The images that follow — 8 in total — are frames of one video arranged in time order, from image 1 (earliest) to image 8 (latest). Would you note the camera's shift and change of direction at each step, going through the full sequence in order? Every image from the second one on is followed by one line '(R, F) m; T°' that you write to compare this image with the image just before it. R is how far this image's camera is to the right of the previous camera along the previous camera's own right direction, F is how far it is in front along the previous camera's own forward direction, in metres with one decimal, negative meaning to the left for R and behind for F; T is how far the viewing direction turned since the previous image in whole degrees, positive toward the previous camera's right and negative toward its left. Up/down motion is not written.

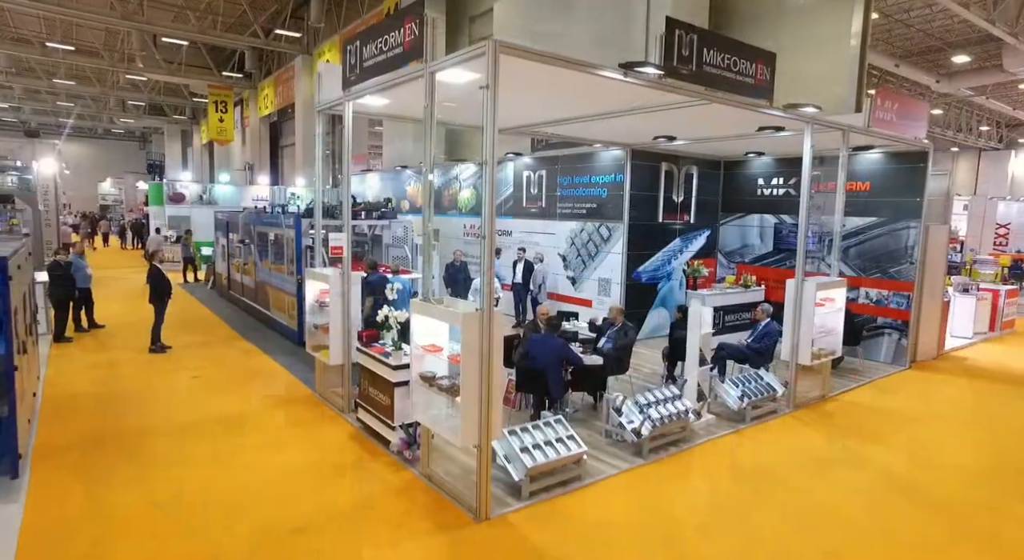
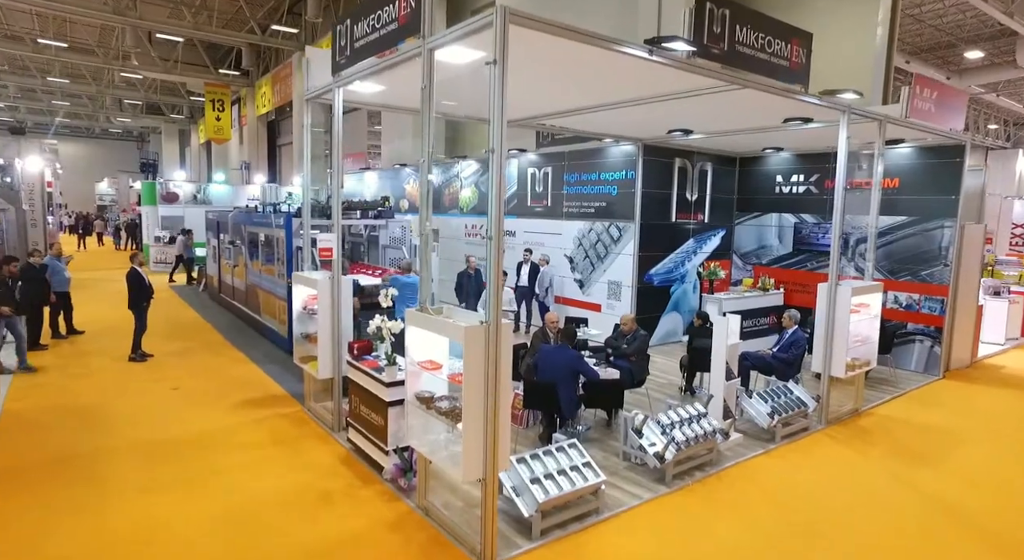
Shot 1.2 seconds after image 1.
(-0.1, +0.5) m; 0°
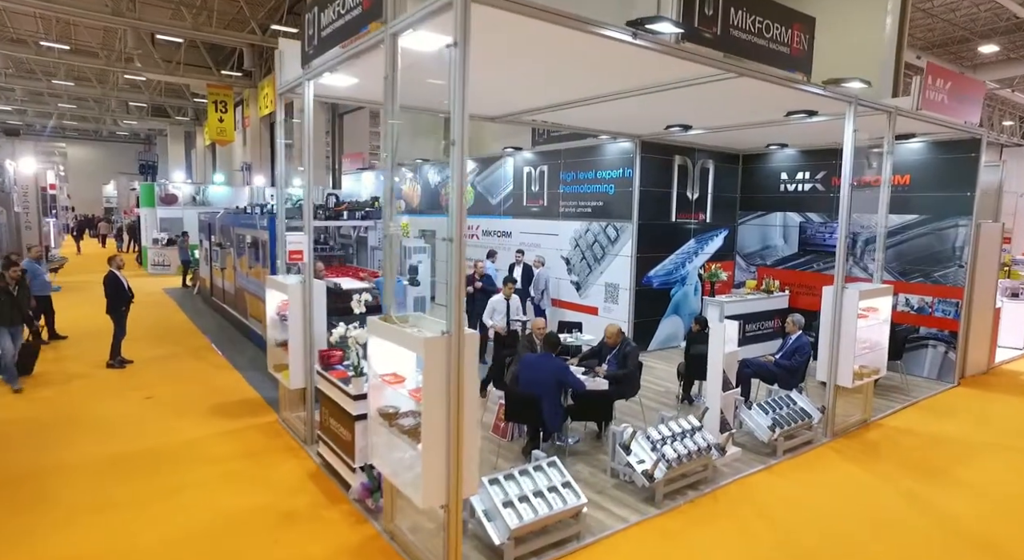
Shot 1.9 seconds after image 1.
(+0.2, +0.3) m; -1°
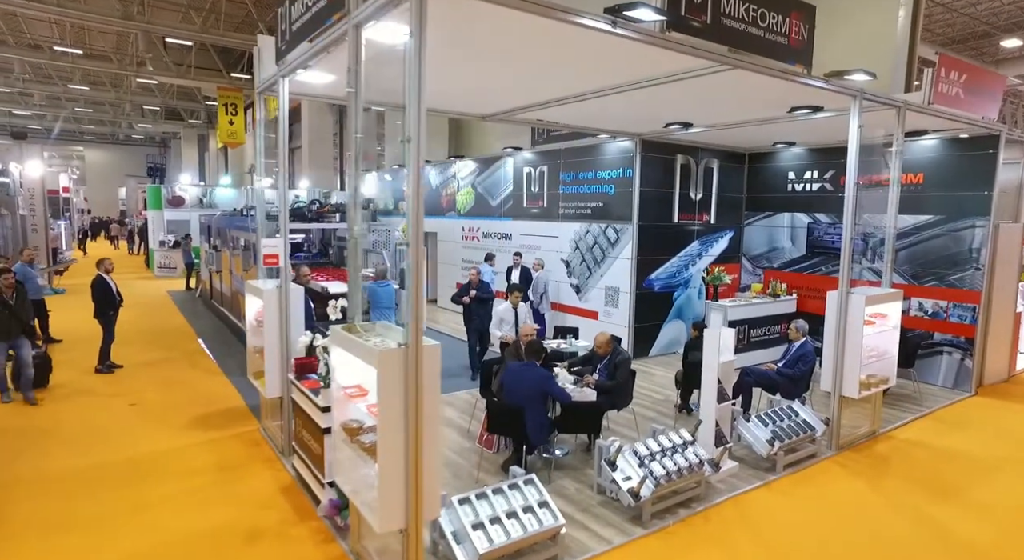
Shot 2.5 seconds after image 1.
(+0.2, +0.2) m; -1°
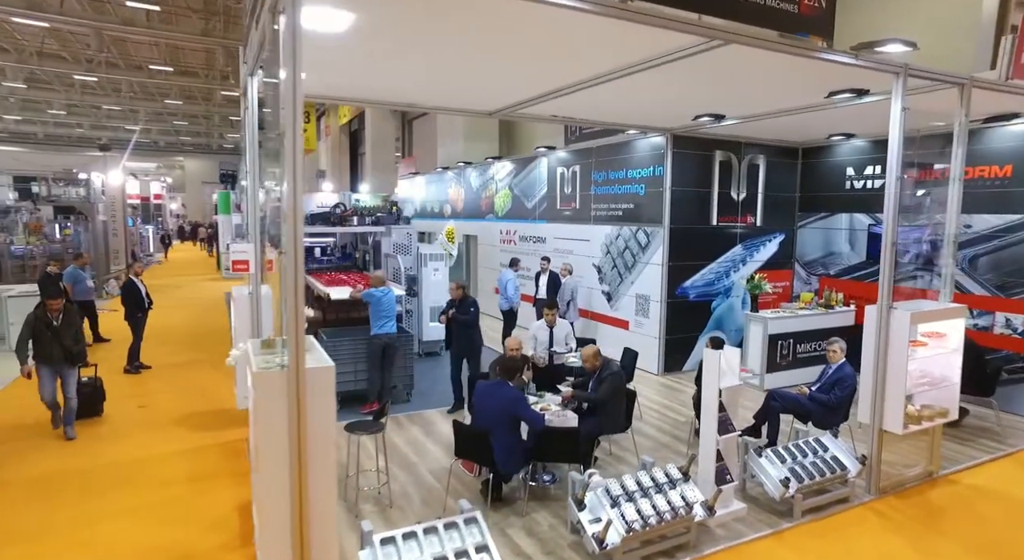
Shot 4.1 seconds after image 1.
(+0.7, +0.5) m; -8°
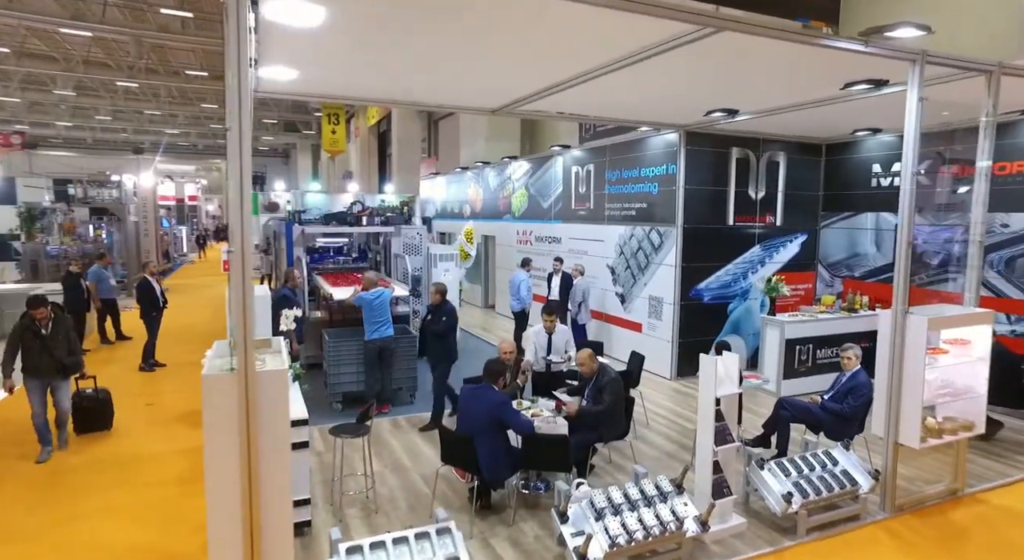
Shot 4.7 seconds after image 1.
(+0.3, +0.1) m; -3°
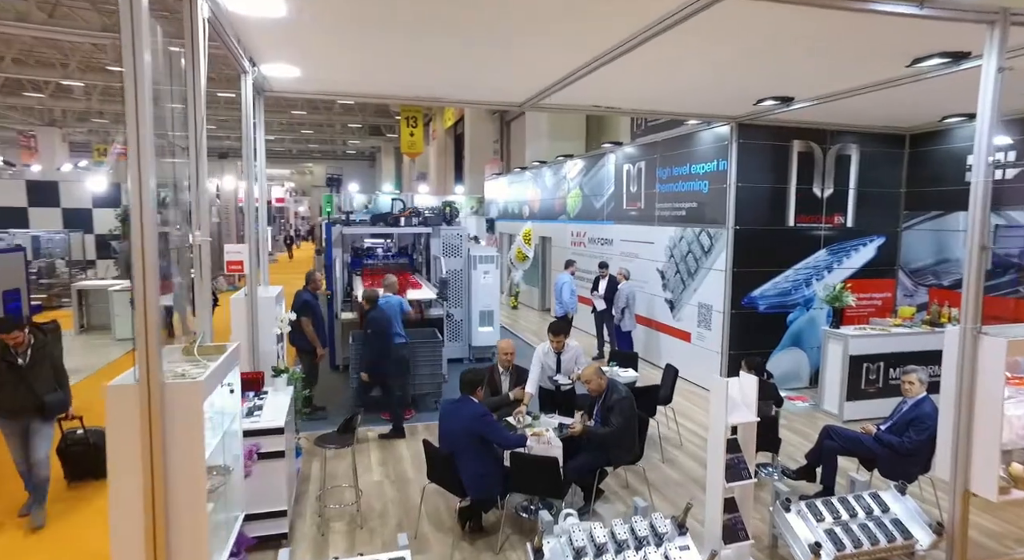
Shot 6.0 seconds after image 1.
(+0.6, +0.4) m; -8°
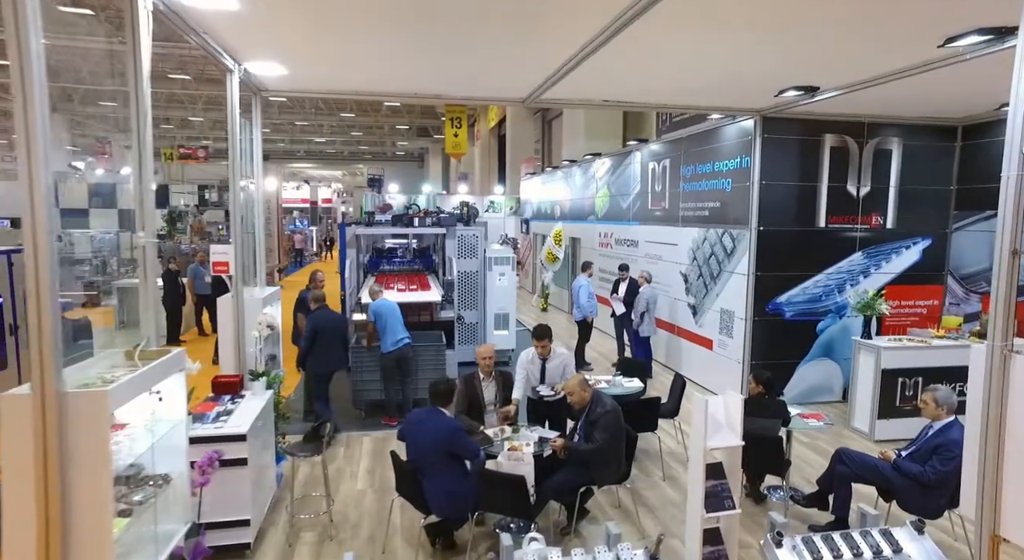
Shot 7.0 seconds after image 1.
(+0.4, +0.2) m; -5°
